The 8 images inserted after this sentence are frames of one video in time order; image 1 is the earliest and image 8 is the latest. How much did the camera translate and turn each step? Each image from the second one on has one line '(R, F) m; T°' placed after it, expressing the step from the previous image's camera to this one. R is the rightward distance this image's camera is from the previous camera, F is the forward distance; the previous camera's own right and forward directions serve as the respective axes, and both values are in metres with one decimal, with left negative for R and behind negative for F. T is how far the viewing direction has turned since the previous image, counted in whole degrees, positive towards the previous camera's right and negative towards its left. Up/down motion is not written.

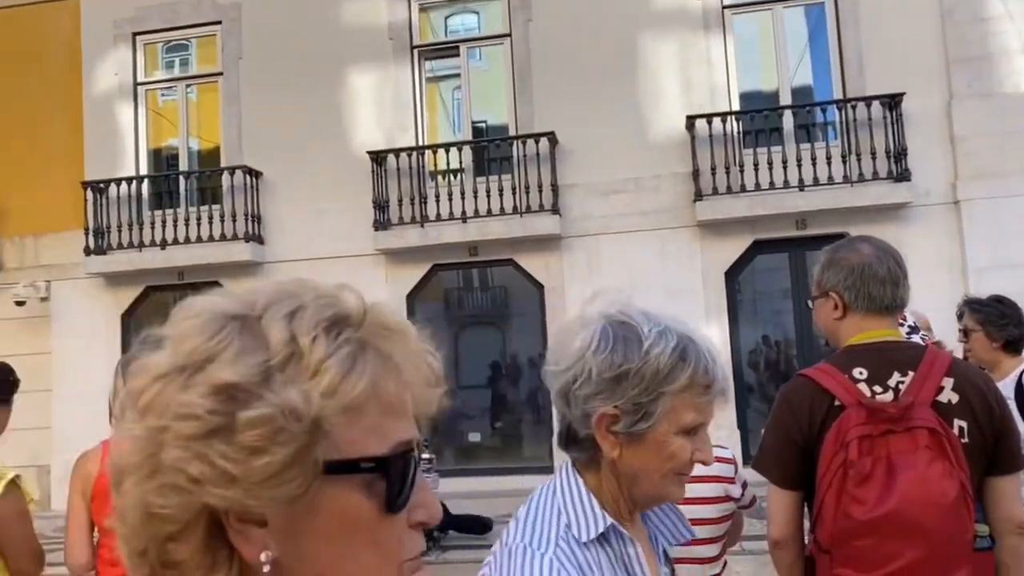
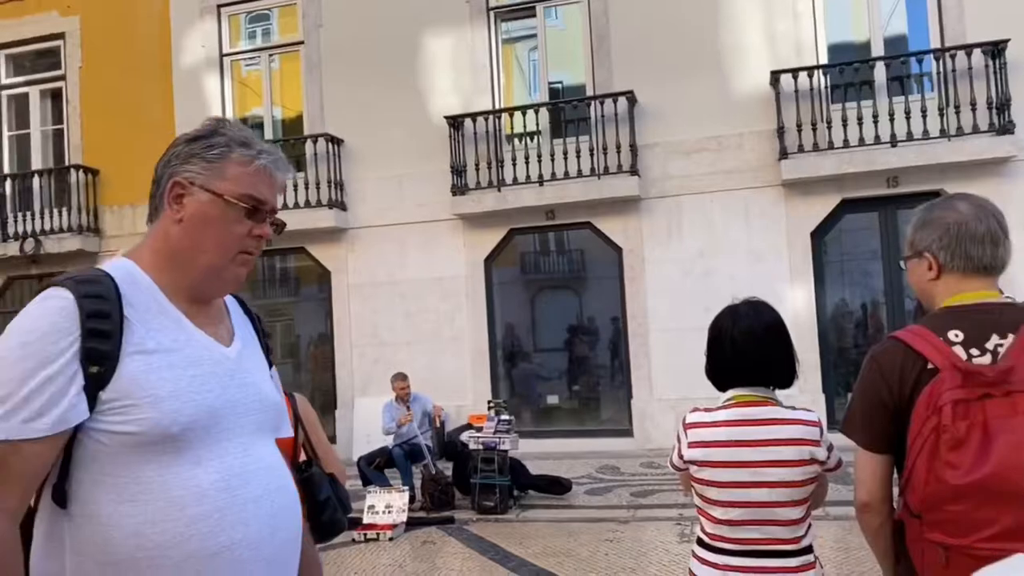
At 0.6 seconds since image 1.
(0.0, 0.0) m; -5°
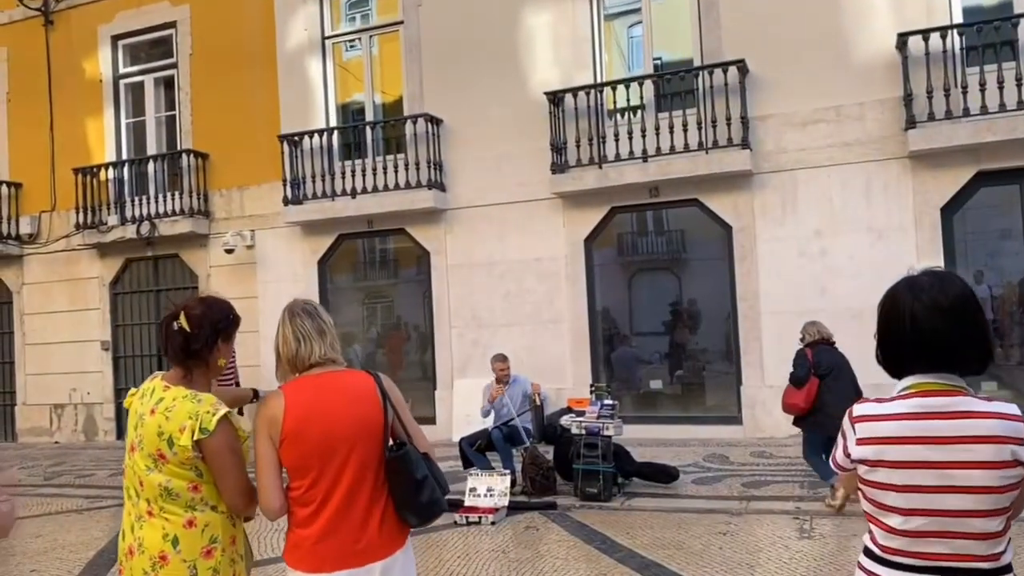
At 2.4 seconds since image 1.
(-0.1, +0.3) m; -6°
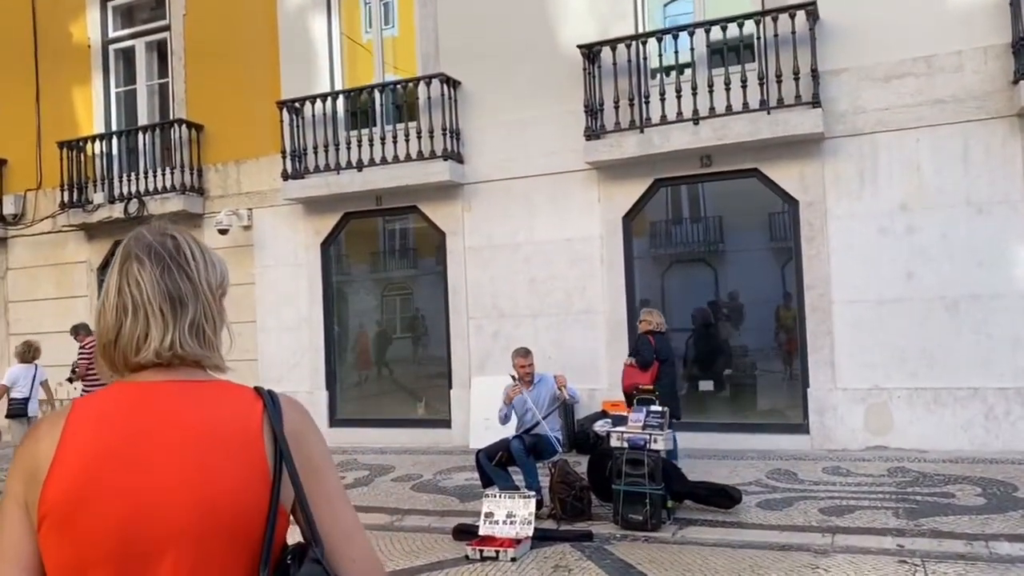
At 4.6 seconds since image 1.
(0.0, +1.6) m; -2°
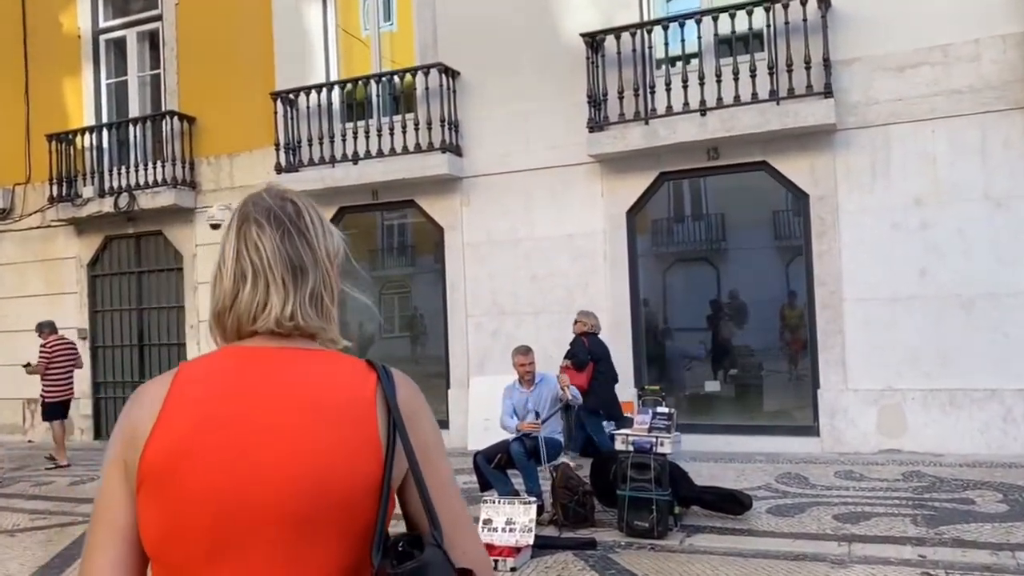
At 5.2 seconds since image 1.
(0.0, +0.3) m; 0°
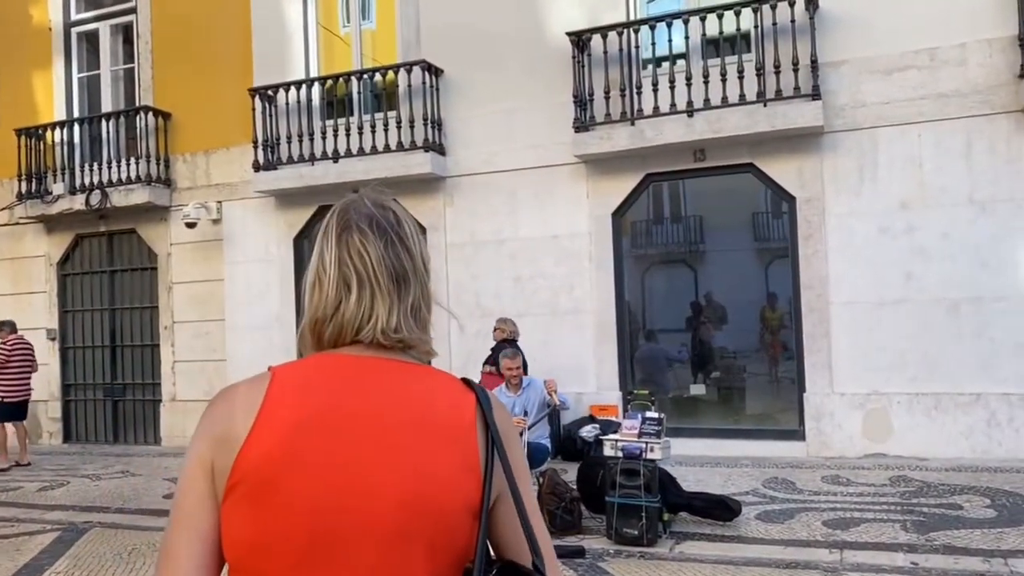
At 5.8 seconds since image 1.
(-0.1, +0.1) m; +2°
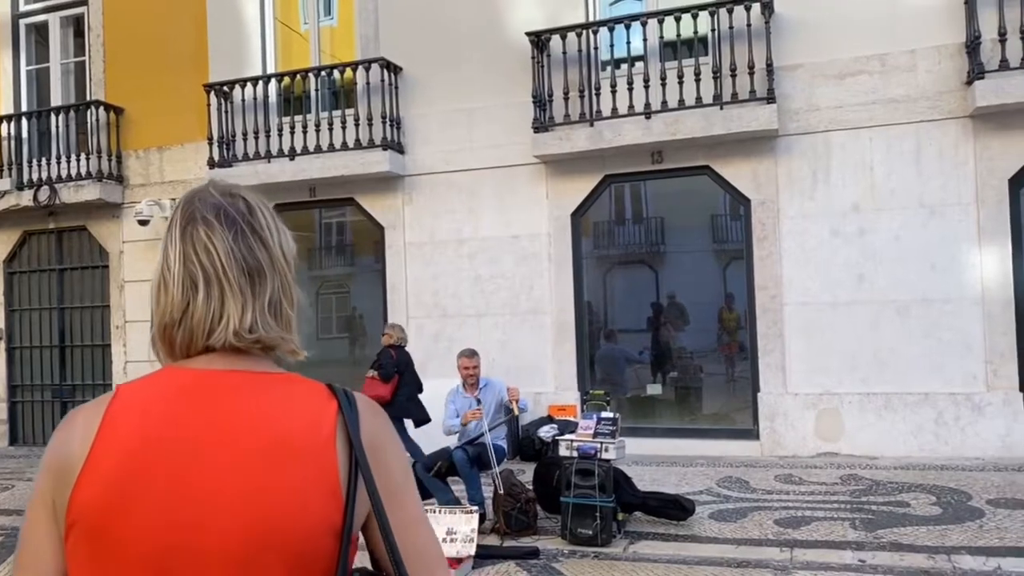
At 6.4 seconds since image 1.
(0.0, 0.0) m; +2°
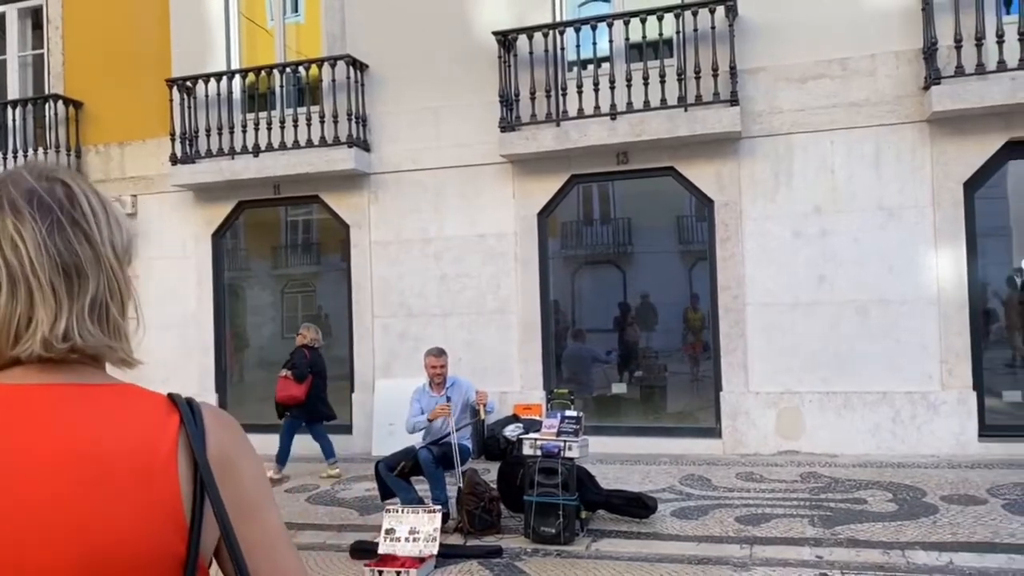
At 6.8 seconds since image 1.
(0.0, 0.0) m; +2°
